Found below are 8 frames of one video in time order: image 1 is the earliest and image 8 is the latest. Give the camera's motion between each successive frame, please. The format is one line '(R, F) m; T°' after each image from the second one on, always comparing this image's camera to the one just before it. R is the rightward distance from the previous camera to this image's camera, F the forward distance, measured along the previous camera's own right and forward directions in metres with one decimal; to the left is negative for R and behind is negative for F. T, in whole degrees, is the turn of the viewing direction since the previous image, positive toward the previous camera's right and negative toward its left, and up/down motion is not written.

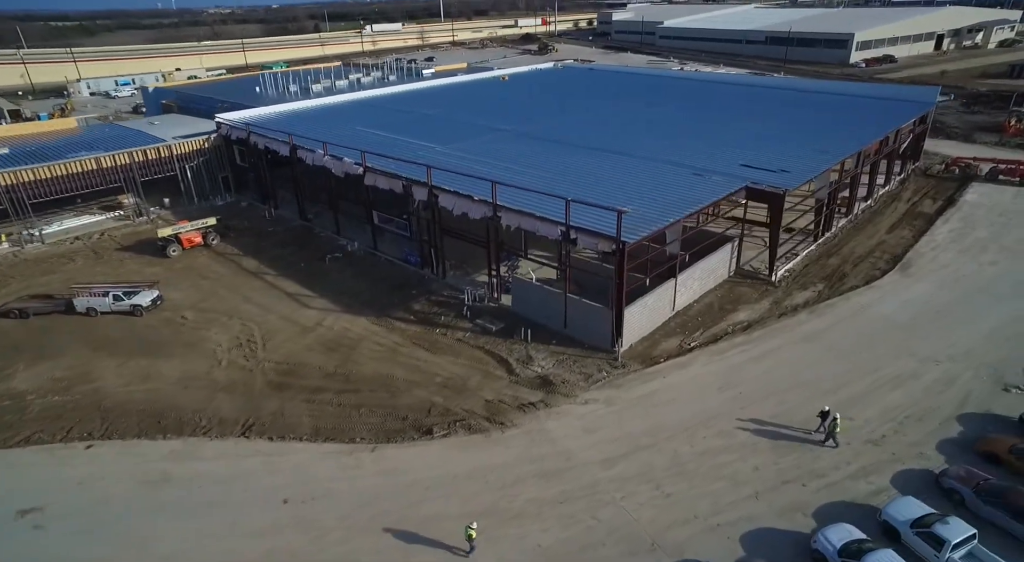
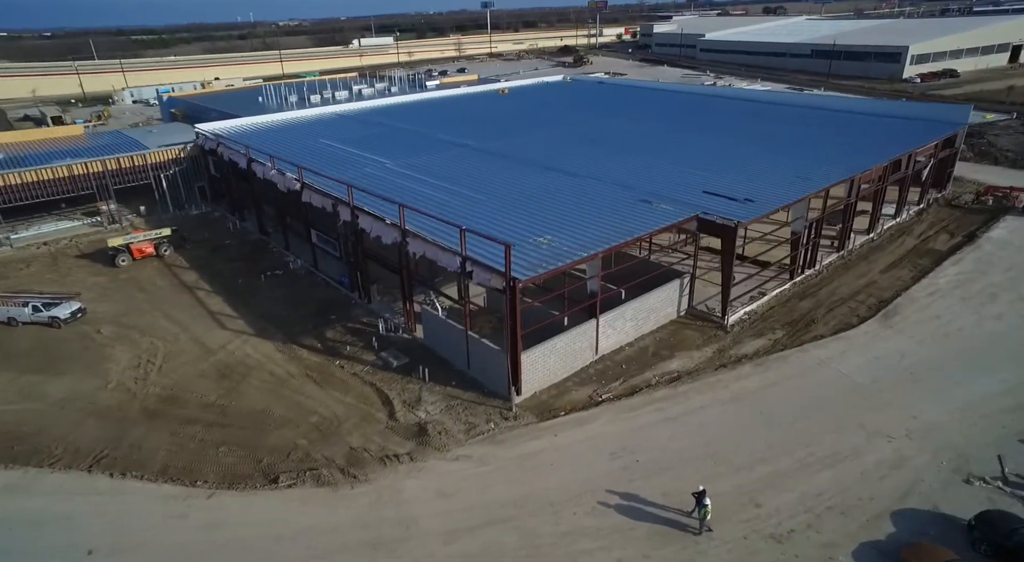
(+3.9, +1.8) m; -6°
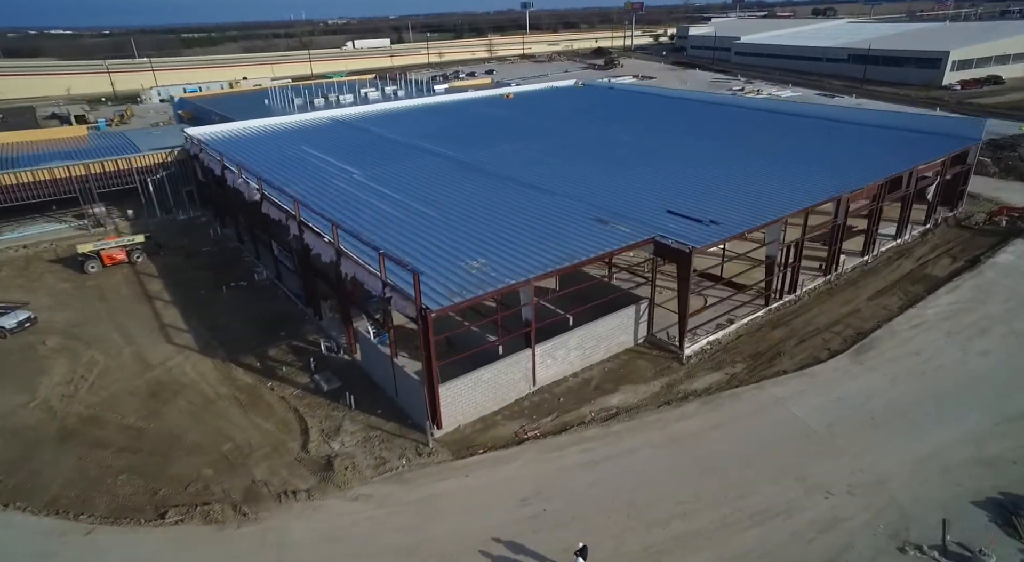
(+2.5, +1.0) m; -4°
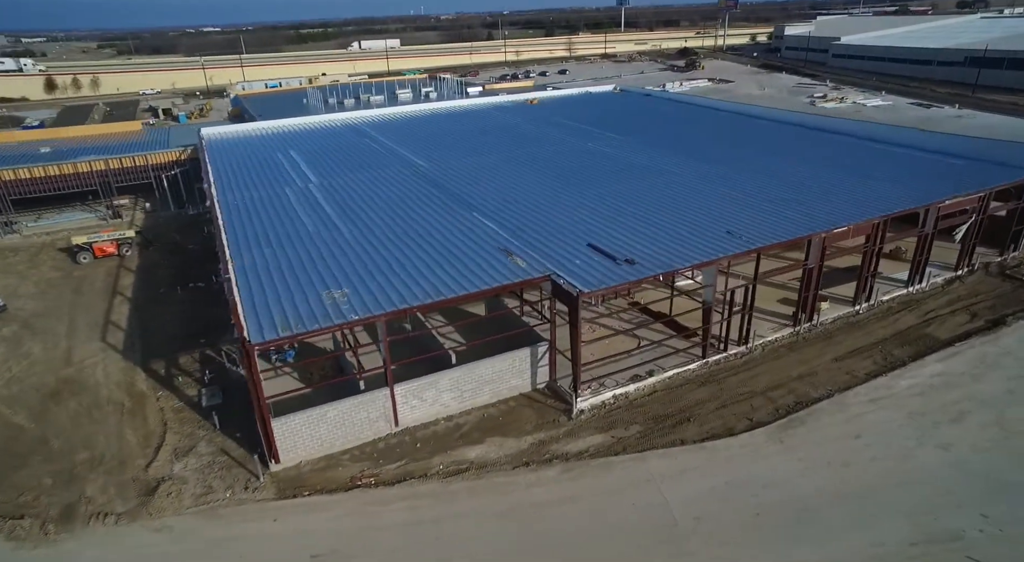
(+5.1, +1.6) m; -10°
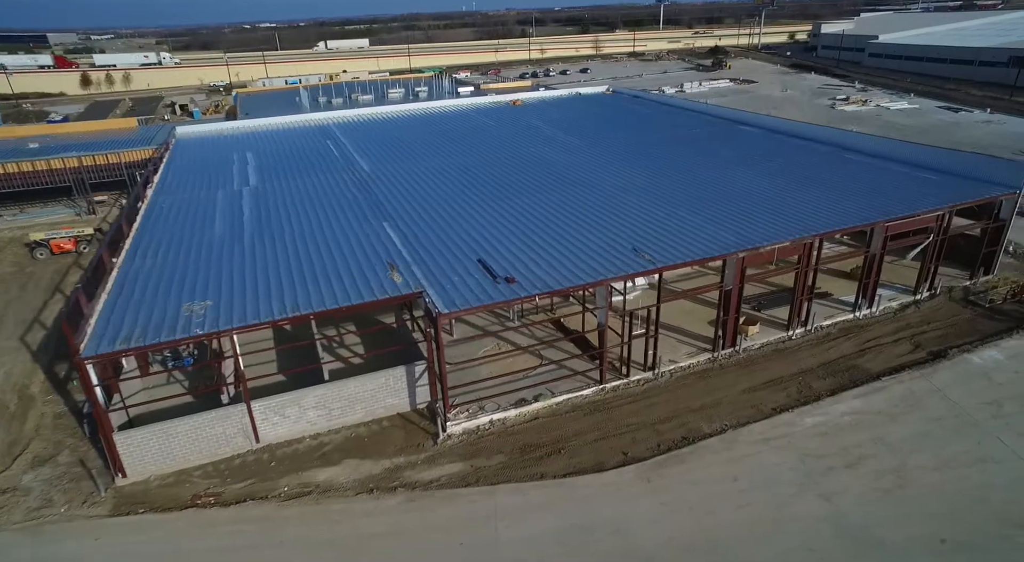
(+3.8, +0.9) m; -4°
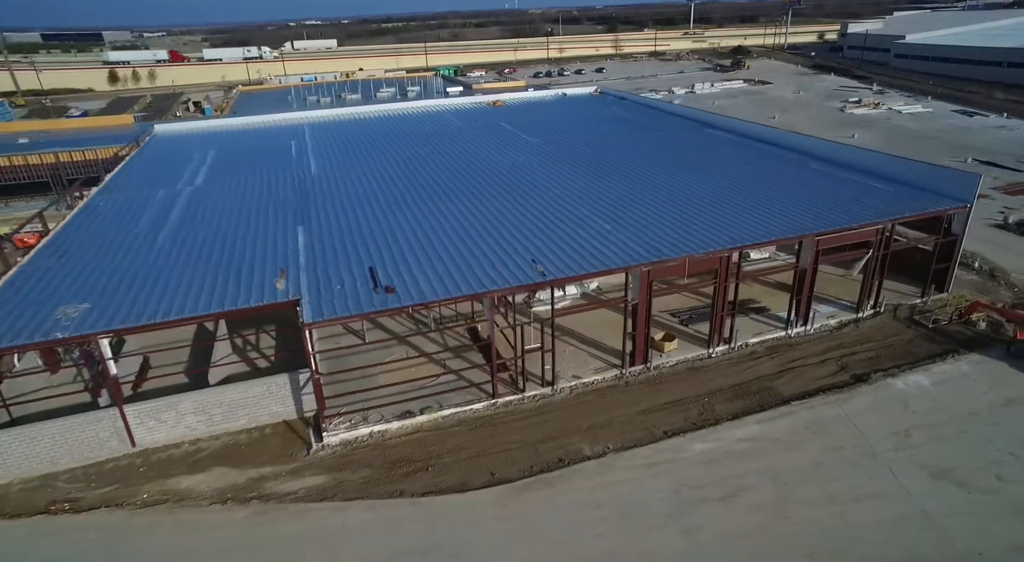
(+3.3, +0.5) m; -3°
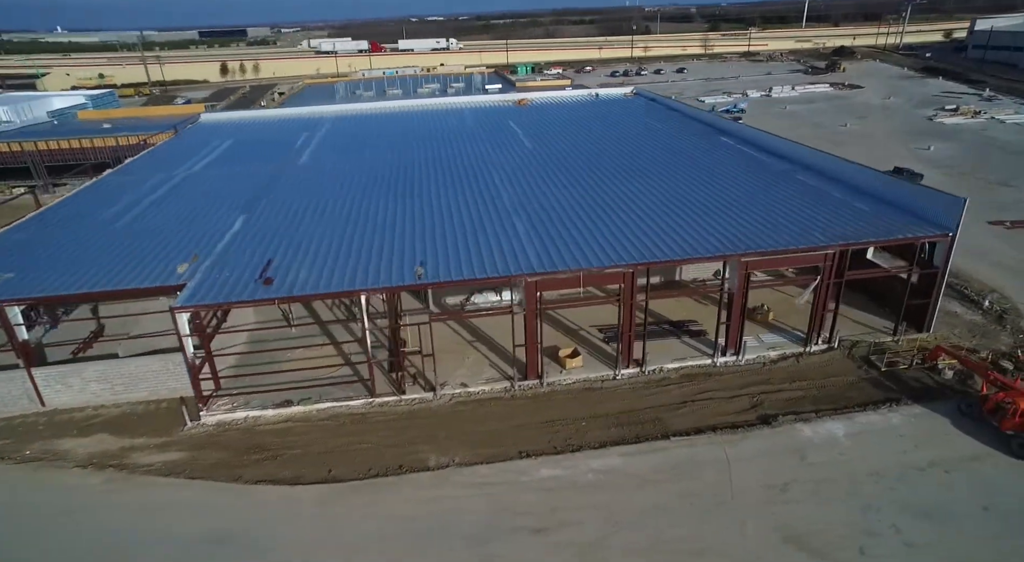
(+4.9, +0.8) m; -10°
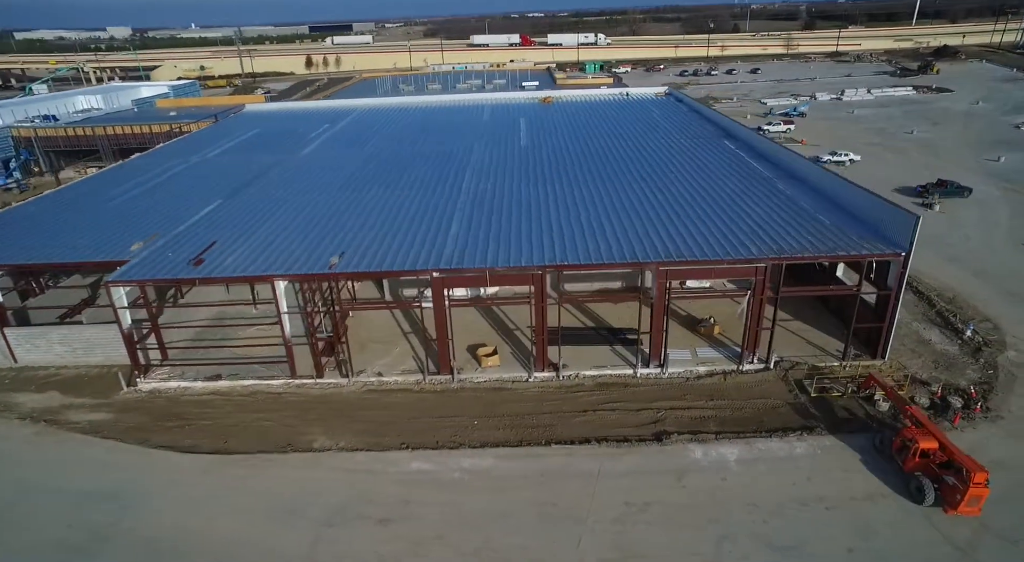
(+4.0, +0.3) m; -8°
